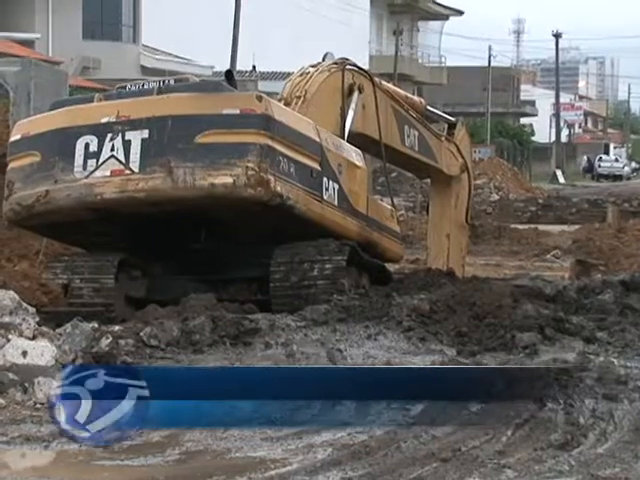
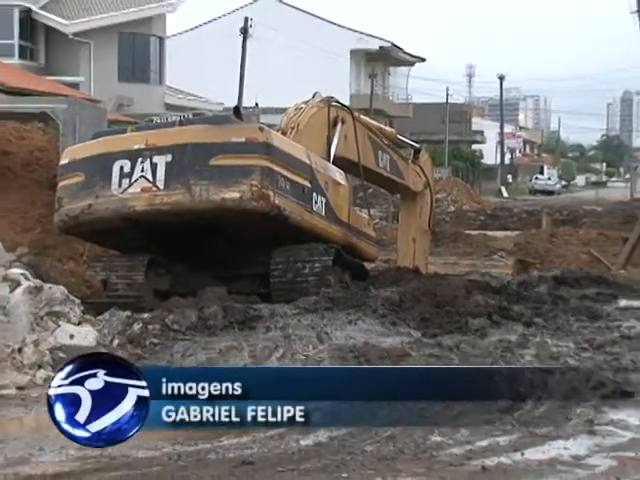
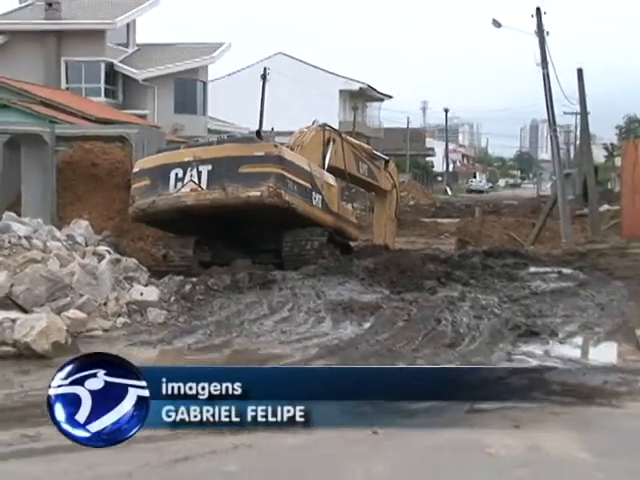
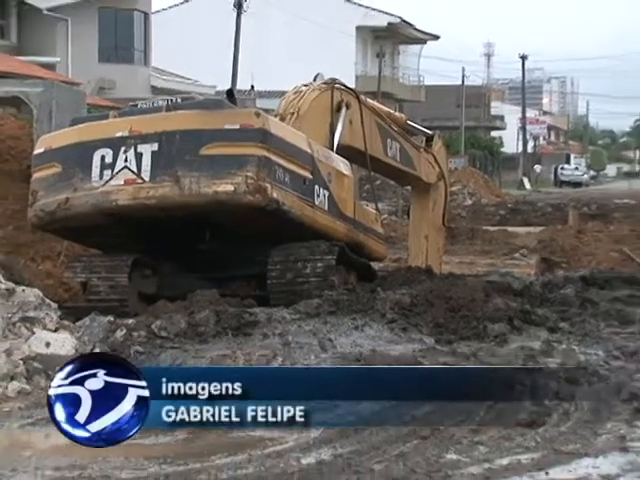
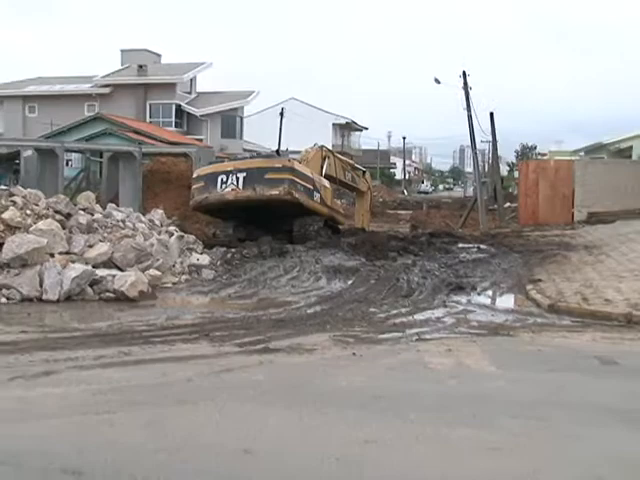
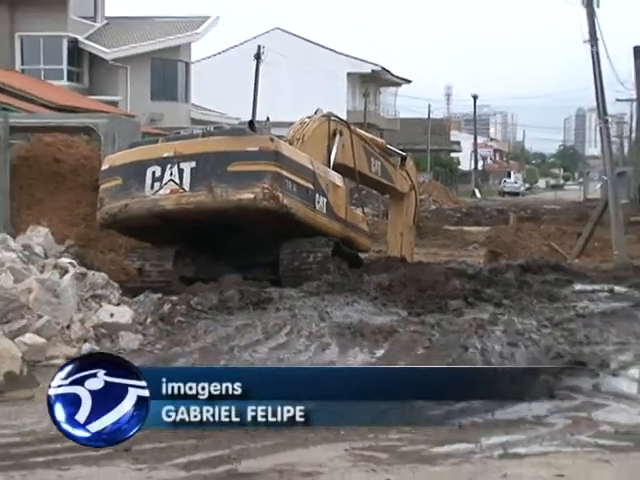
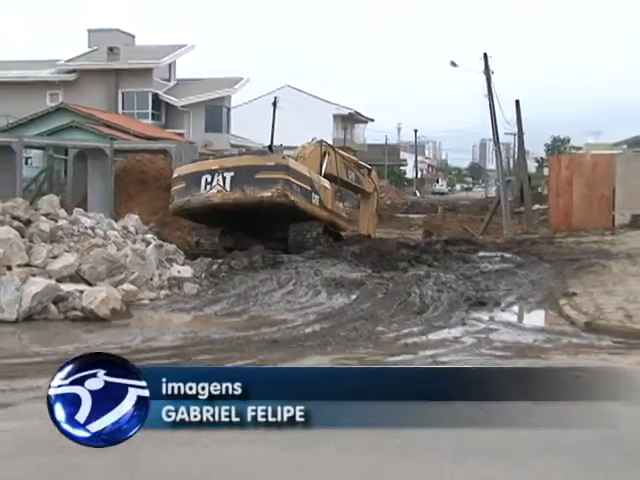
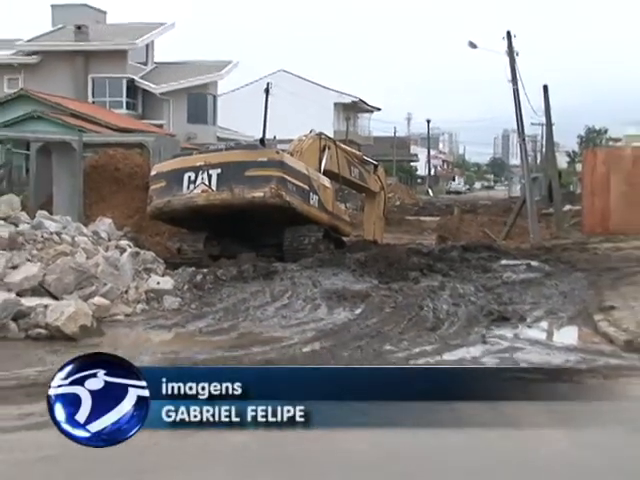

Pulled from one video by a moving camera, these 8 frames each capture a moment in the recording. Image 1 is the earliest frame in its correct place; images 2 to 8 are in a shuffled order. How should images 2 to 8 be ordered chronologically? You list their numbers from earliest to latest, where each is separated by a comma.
4, 2, 6, 3, 8, 7, 5
